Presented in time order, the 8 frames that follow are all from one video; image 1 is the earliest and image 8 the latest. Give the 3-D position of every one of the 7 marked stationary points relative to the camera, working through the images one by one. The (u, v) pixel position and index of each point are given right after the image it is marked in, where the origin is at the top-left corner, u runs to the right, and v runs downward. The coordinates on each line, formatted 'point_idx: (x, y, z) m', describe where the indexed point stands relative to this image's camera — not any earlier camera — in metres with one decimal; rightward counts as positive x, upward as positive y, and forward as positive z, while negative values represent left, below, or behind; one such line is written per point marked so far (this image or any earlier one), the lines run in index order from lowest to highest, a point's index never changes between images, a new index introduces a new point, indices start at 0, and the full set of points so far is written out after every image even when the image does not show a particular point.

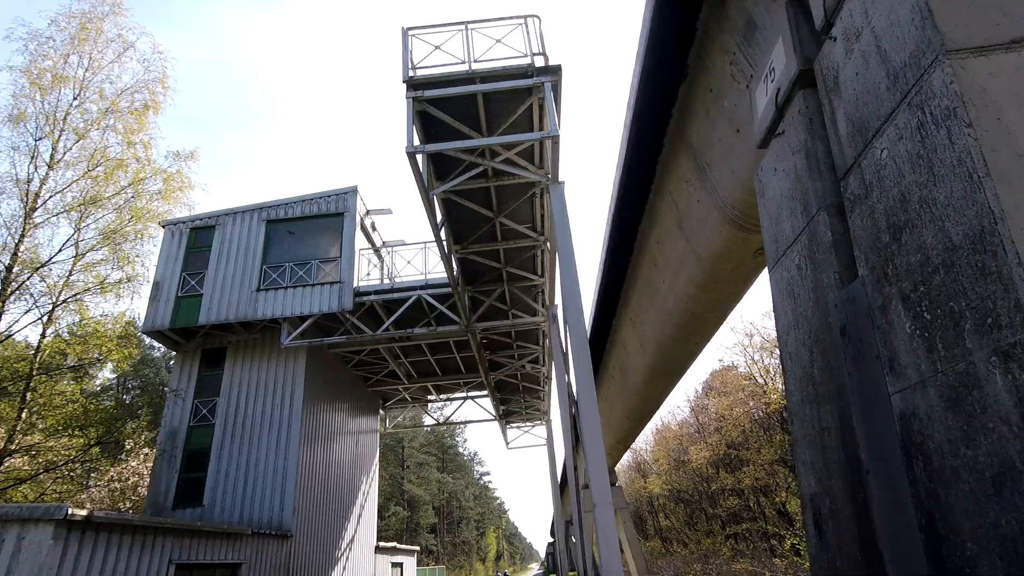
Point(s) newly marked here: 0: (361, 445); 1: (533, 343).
0: (-4.8, -5.0, +17.5) m
1: (+0.6, -1.6, +16.2) m
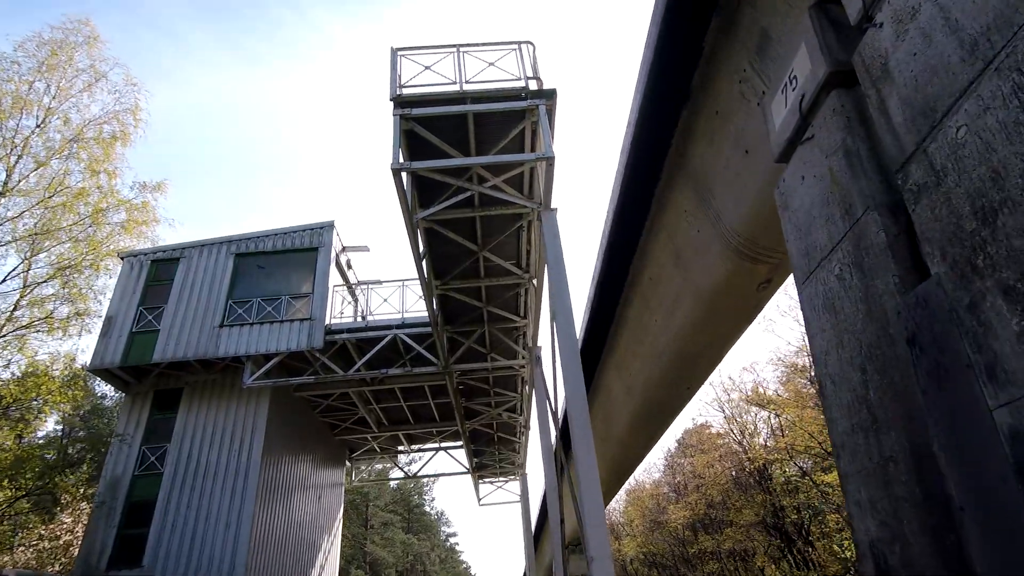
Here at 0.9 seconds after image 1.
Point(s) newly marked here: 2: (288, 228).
0: (-5.5, -6.3, +16.2) m
1: (0.0, -2.8, +15.5) m
2: (-5.3, +1.4, +13.3) m
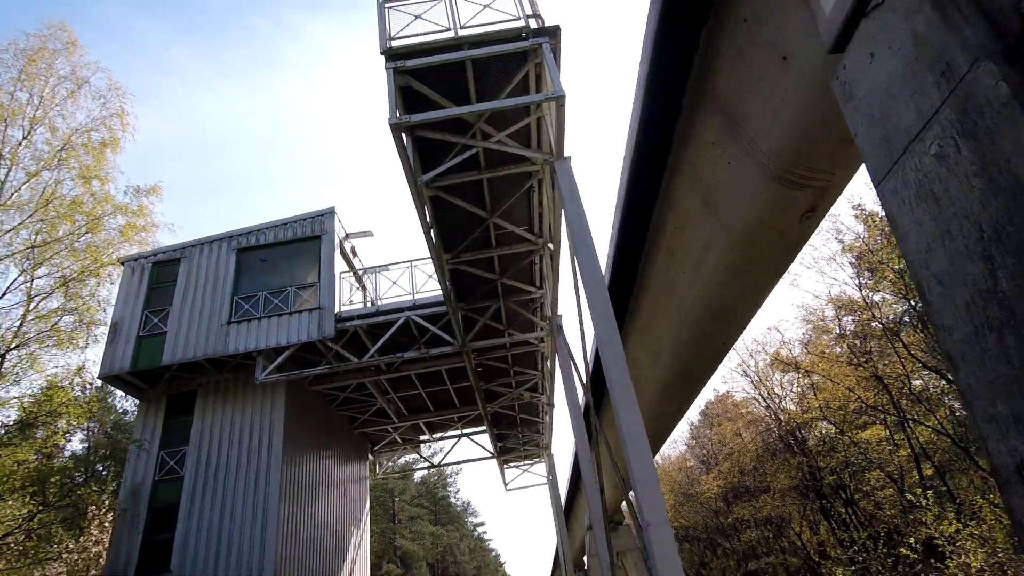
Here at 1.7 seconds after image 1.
0: (-4.7, -6.0, +15.9) m
1: (+0.5, -2.2, +15.0) m
2: (-5.1, +1.6, +12.8) m
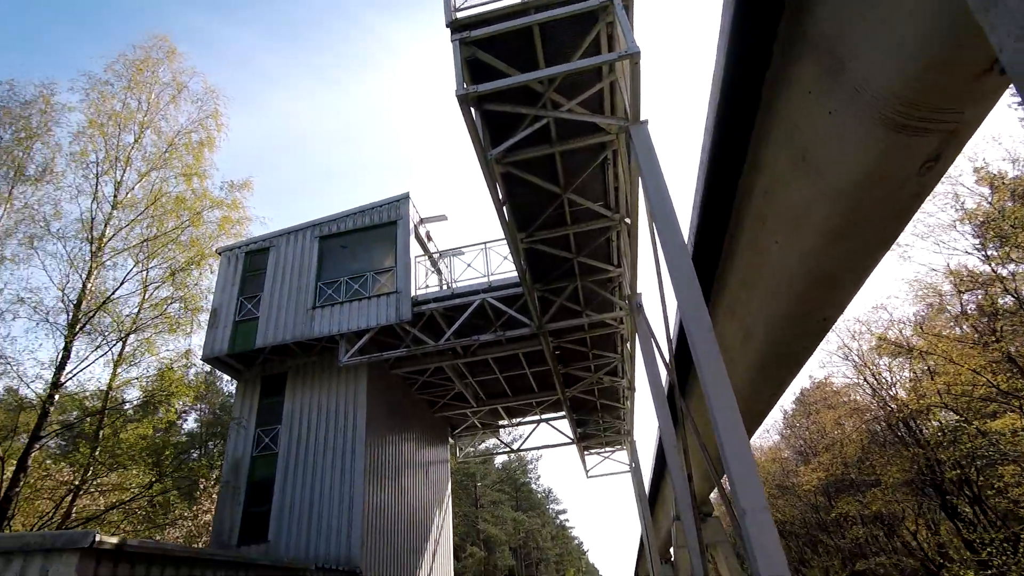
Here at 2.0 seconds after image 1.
0: (-2.4, -5.6, +16.3) m
1: (+2.6, -1.7, +14.6) m
2: (-3.4, +2.0, +13.2) m
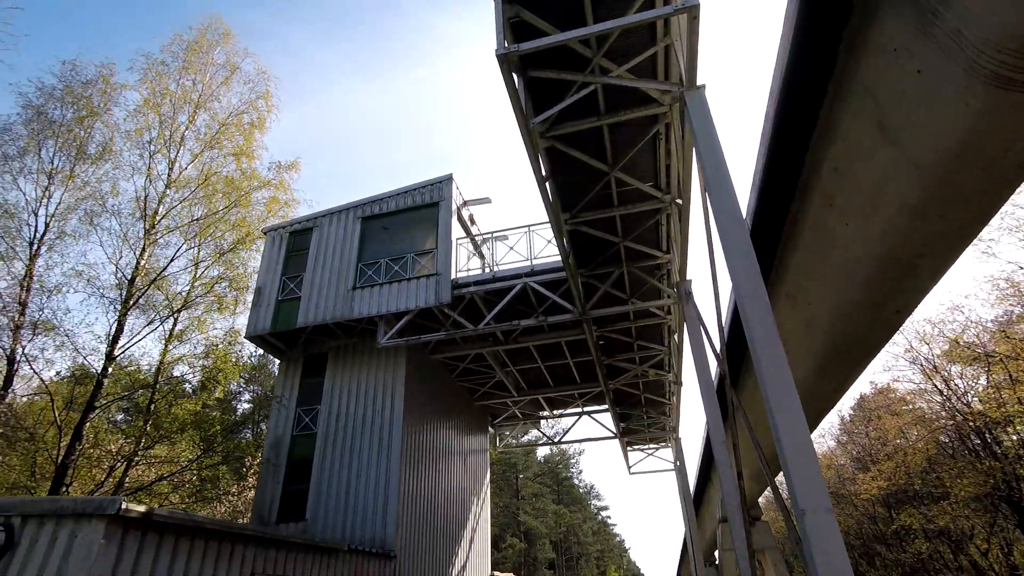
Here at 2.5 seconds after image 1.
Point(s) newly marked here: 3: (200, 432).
0: (-1.3, -5.2, +16.1) m
1: (+3.6, -1.4, +14.0) m
2: (-2.4, +2.4, +13.0) m
3: (-7.5, -3.5, +13.4) m
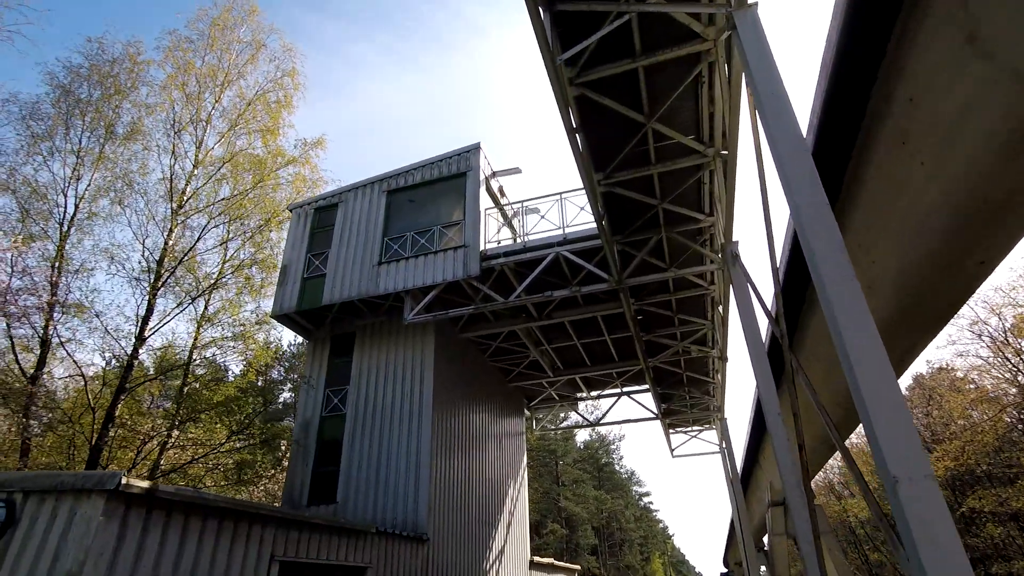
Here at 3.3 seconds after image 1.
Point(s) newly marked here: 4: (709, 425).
0: (-0.2, -4.5, +15.6) m
1: (+4.4, -0.7, +13.1) m
2: (-1.7, +2.9, +12.4) m
3: (-6.7, -3.0, +13.3) m
4: (+6.8, -4.8, +19.3) m
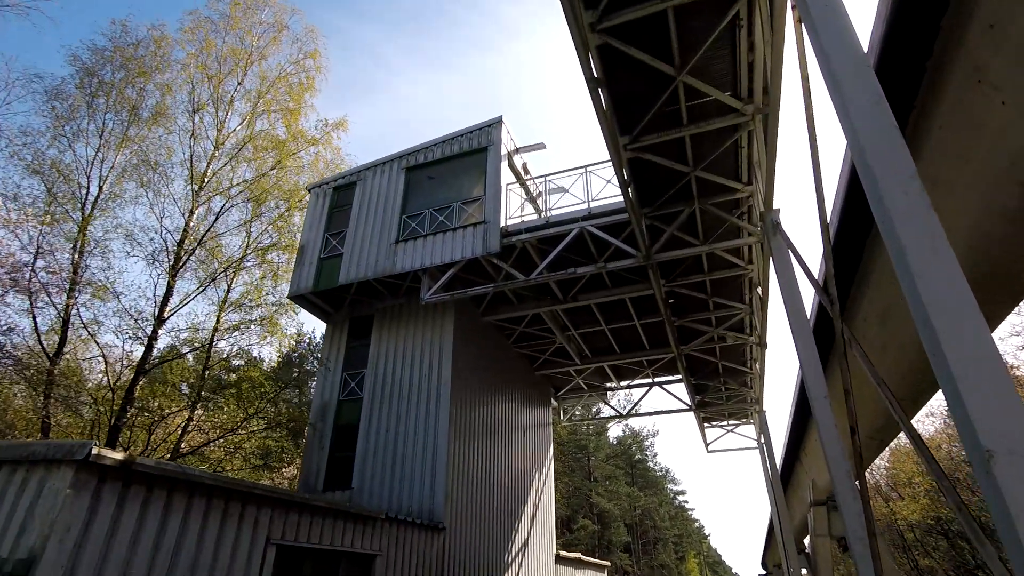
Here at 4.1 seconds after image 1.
0: (+0.5, -4.1, +15.1) m
1: (+5.0, -0.3, +12.2) m
2: (-1.2, +3.4, +11.9) m
3: (-6.1, -2.6, +13.2) m
4: (+7.7, -4.3, +18.3) m
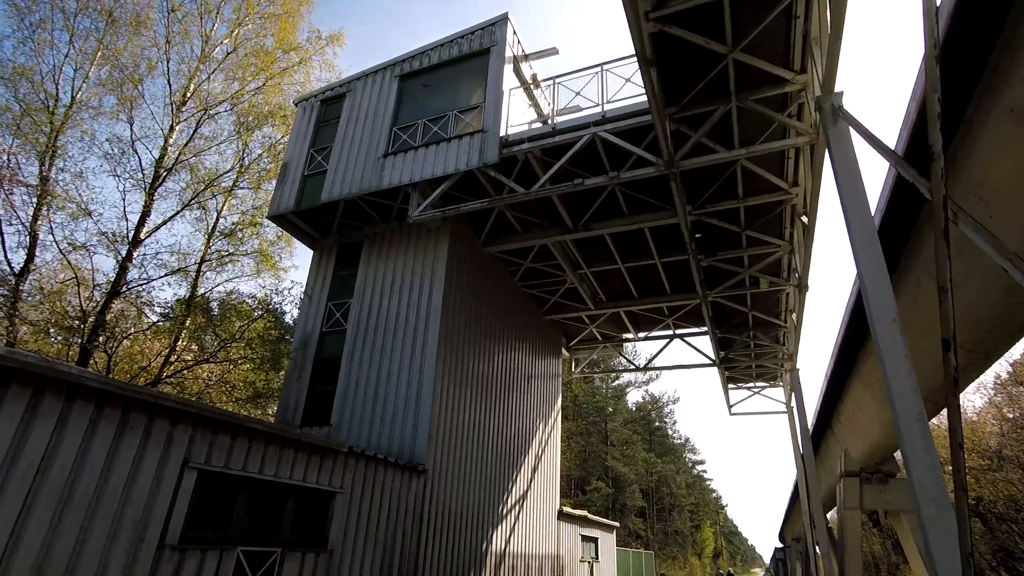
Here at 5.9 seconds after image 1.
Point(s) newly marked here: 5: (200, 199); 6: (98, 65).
0: (+0.6, -2.5, +14.0) m
1: (+5.0, +1.0, +10.7) m
2: (-1.0, +4.8, +10.4) m
3: (-6.1, -0.9, +12.3) m
4: (+8.0, -2.7, +16.9) m
5: (-6.9, +1.9, +12.9) m
6: (-9.0, +4.9, +12.0) m
